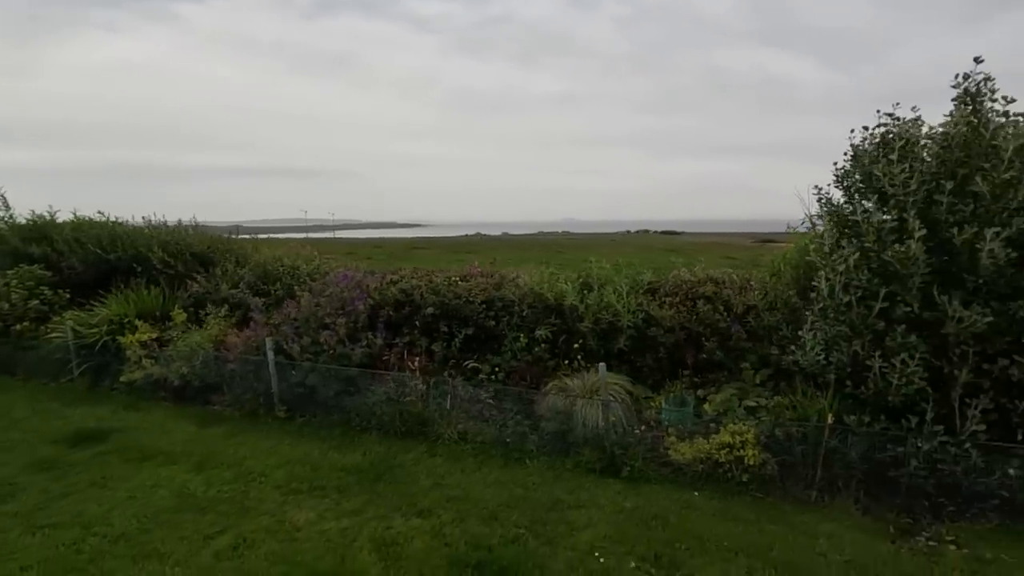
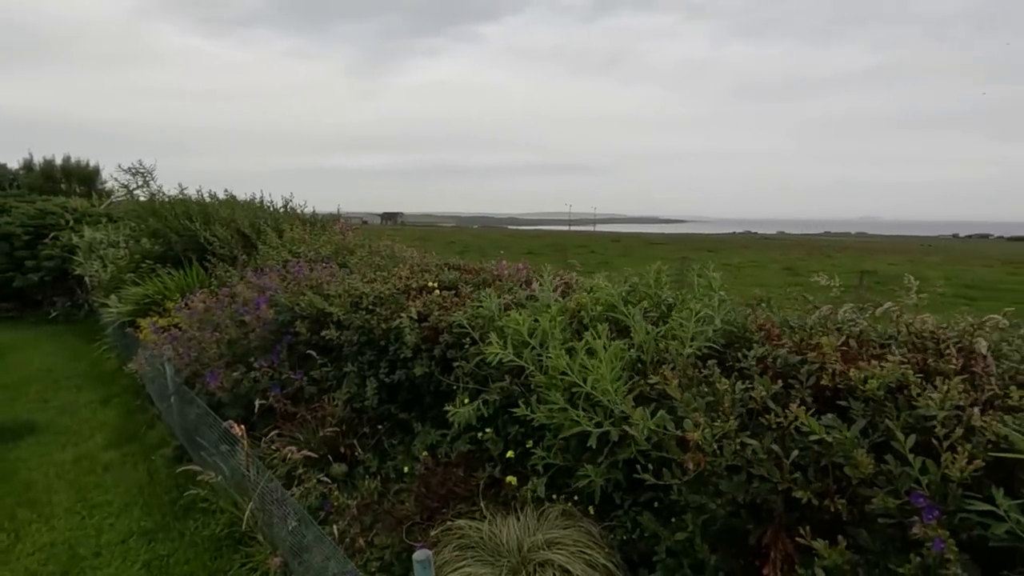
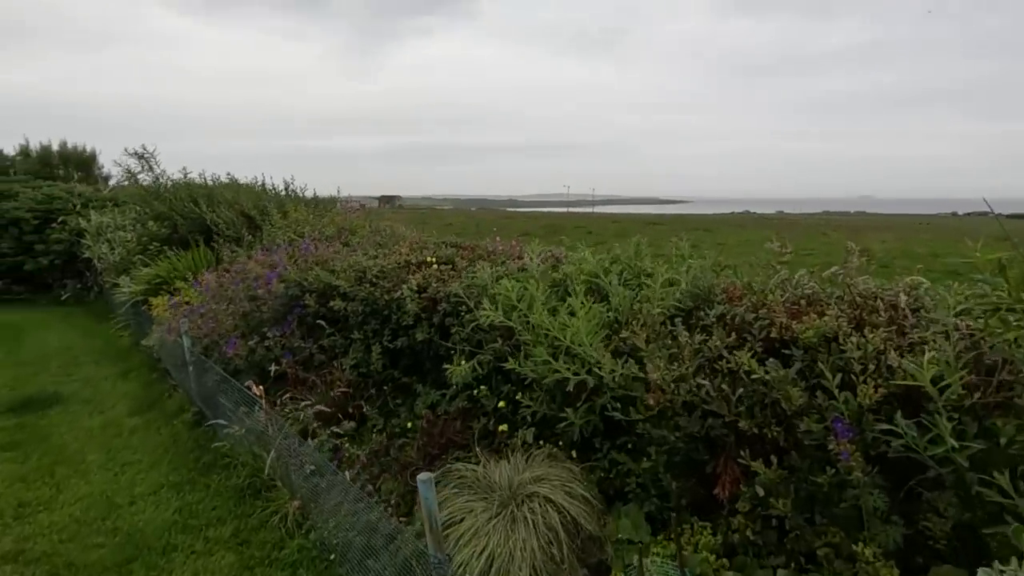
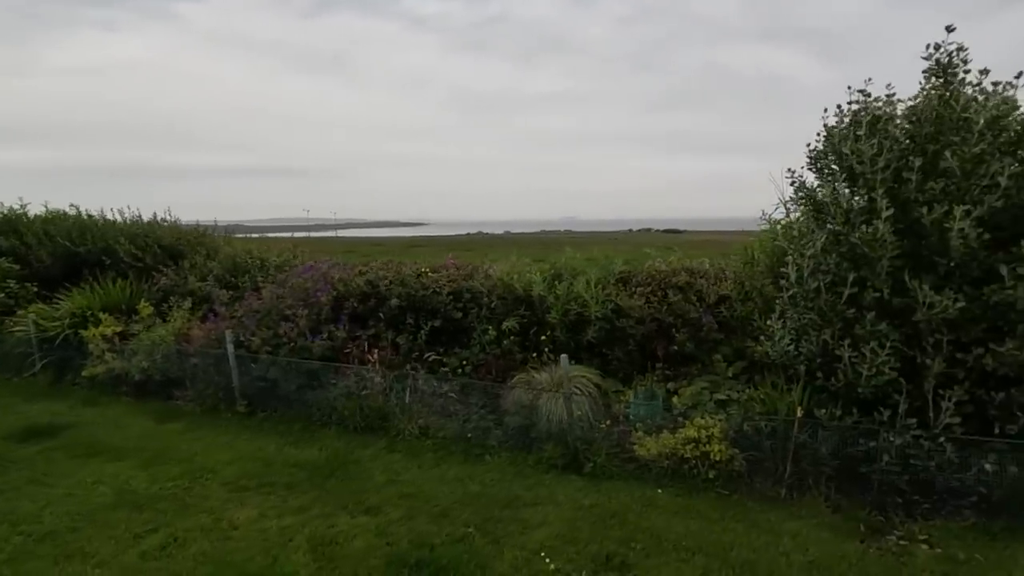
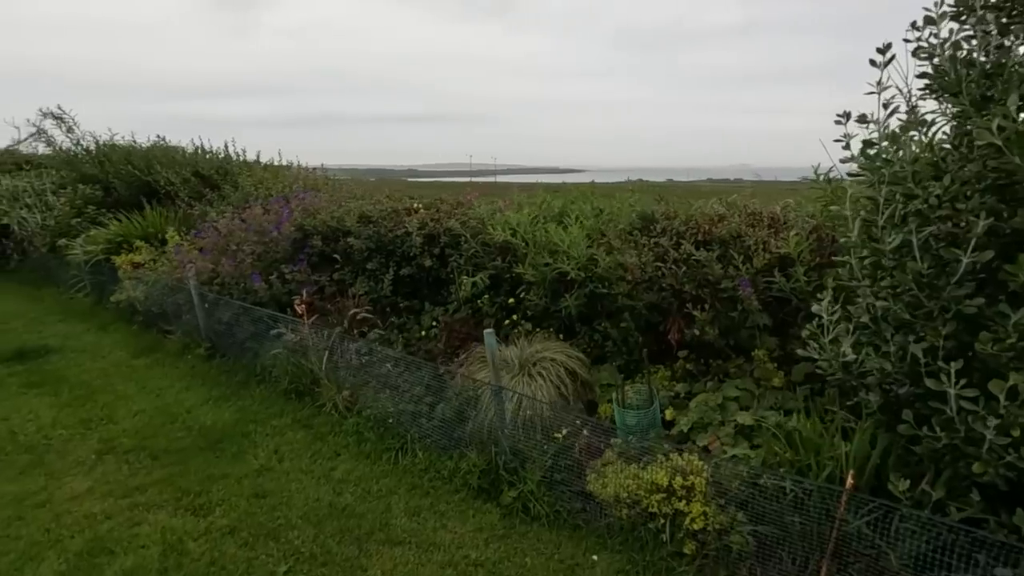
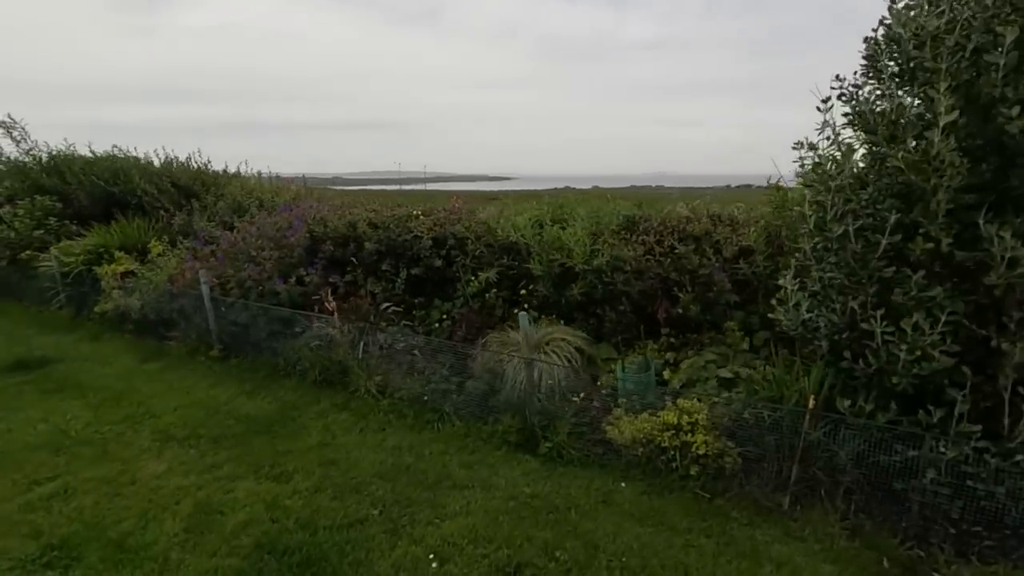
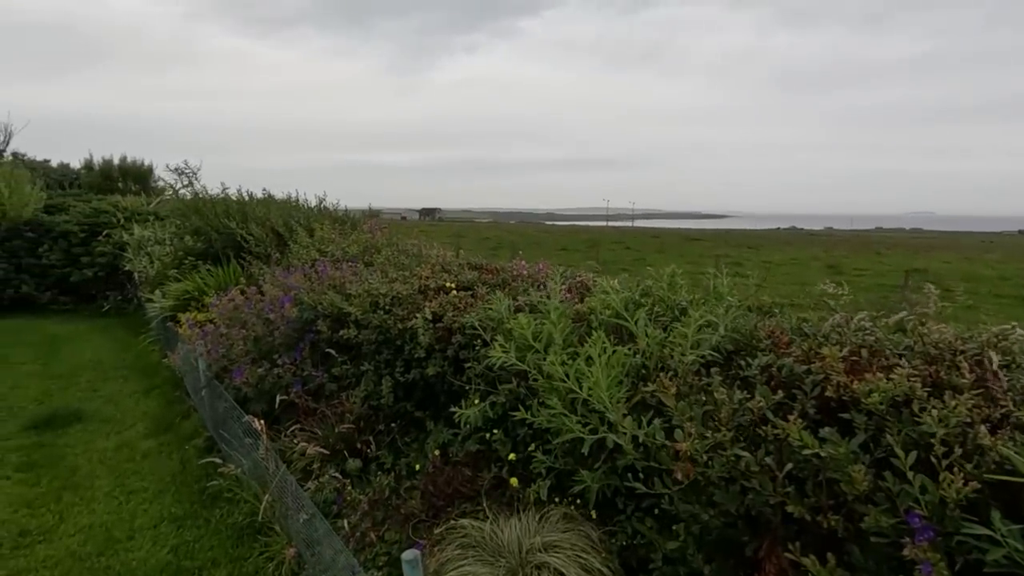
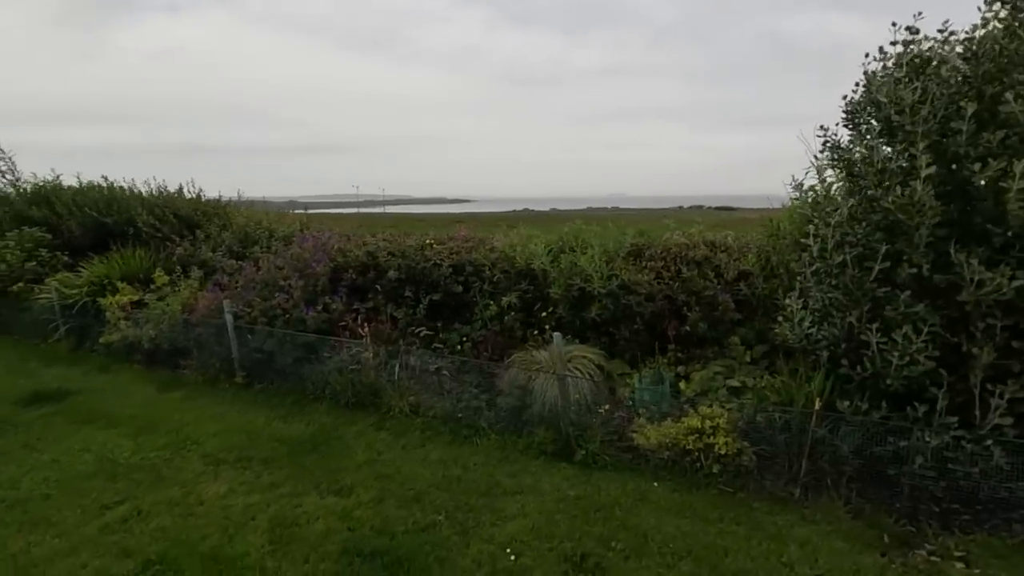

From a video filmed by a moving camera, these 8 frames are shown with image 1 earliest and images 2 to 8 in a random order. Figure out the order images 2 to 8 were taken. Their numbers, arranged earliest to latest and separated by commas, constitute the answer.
4, 8, 6, 5, 3, 7, 2
